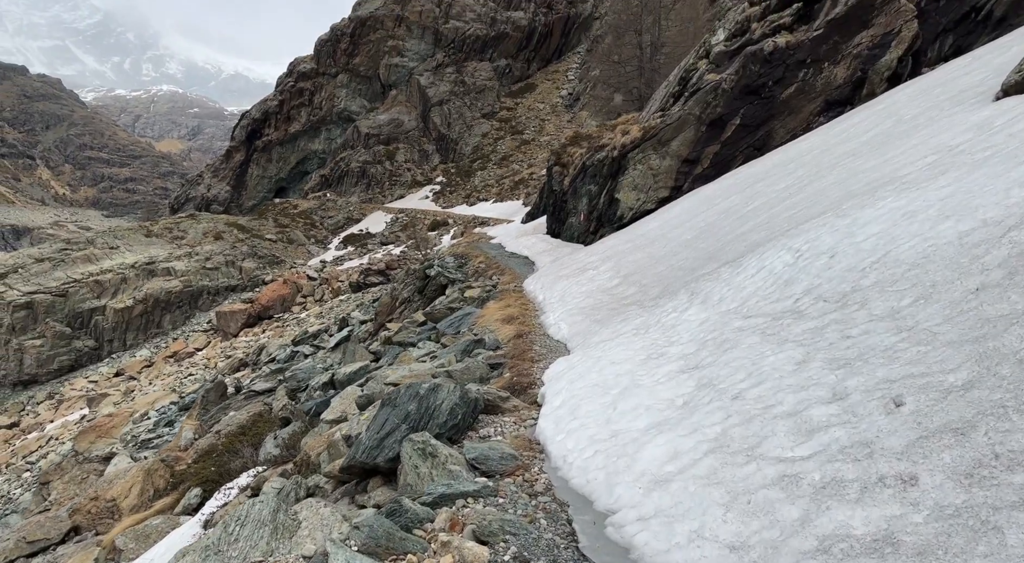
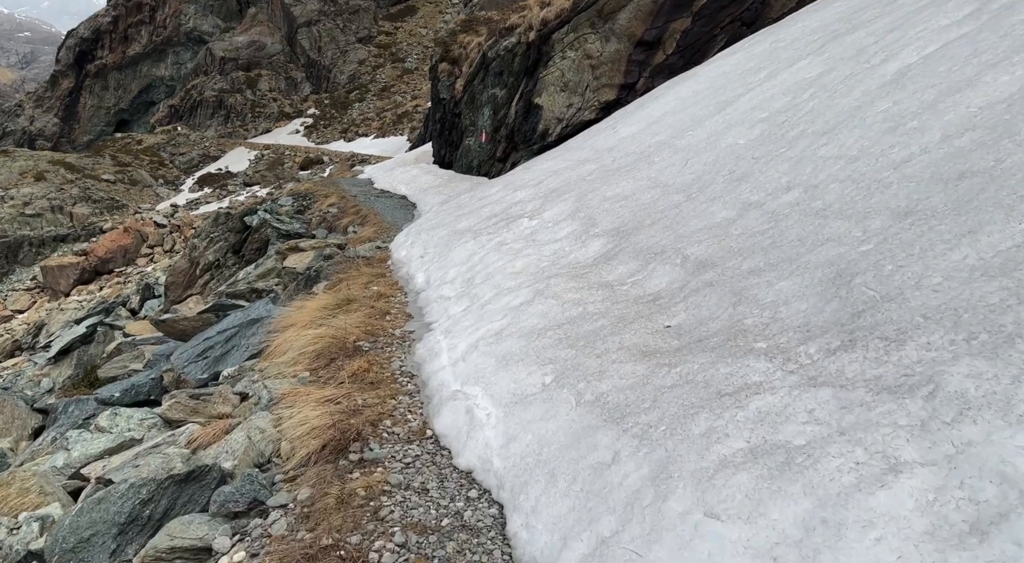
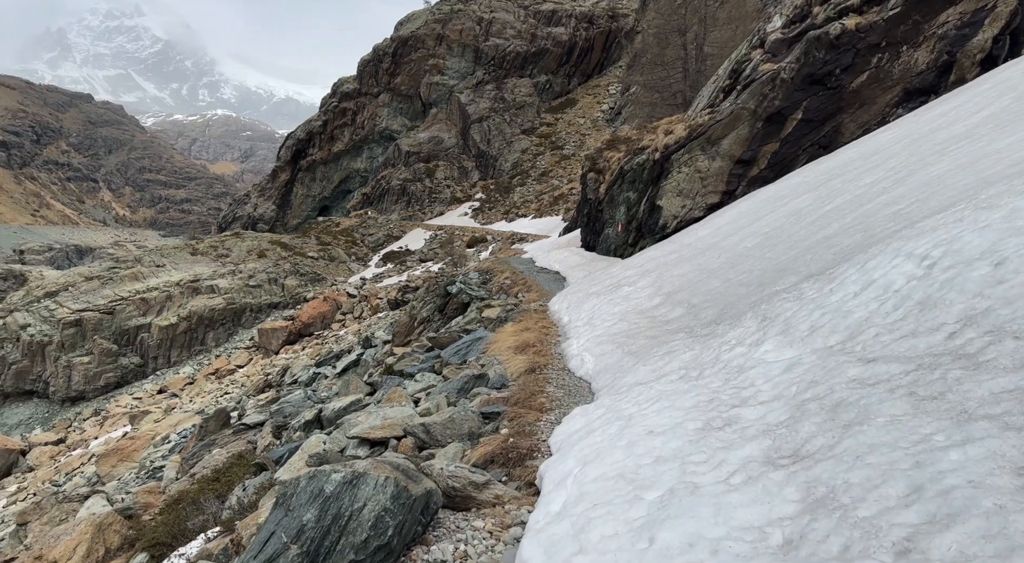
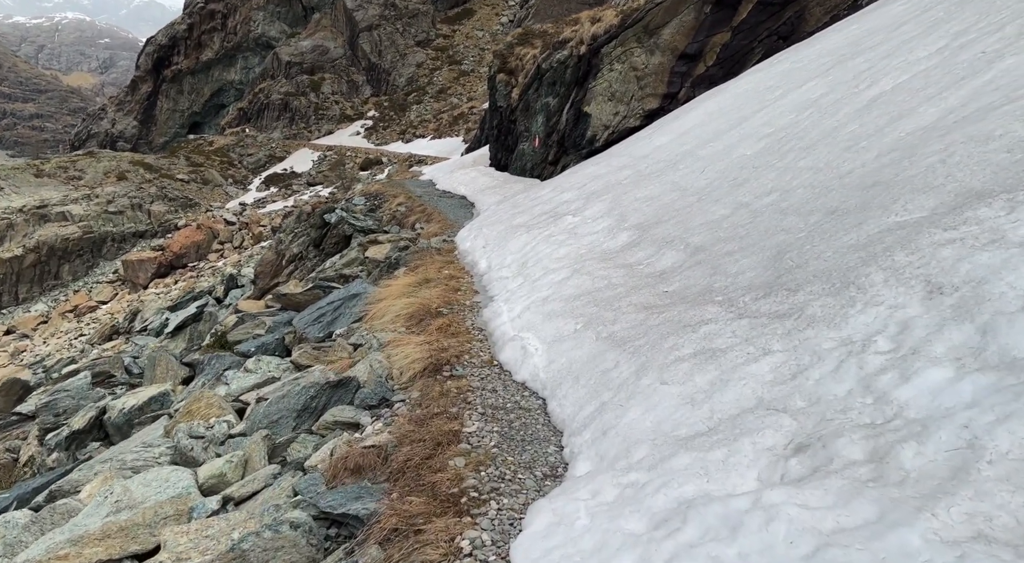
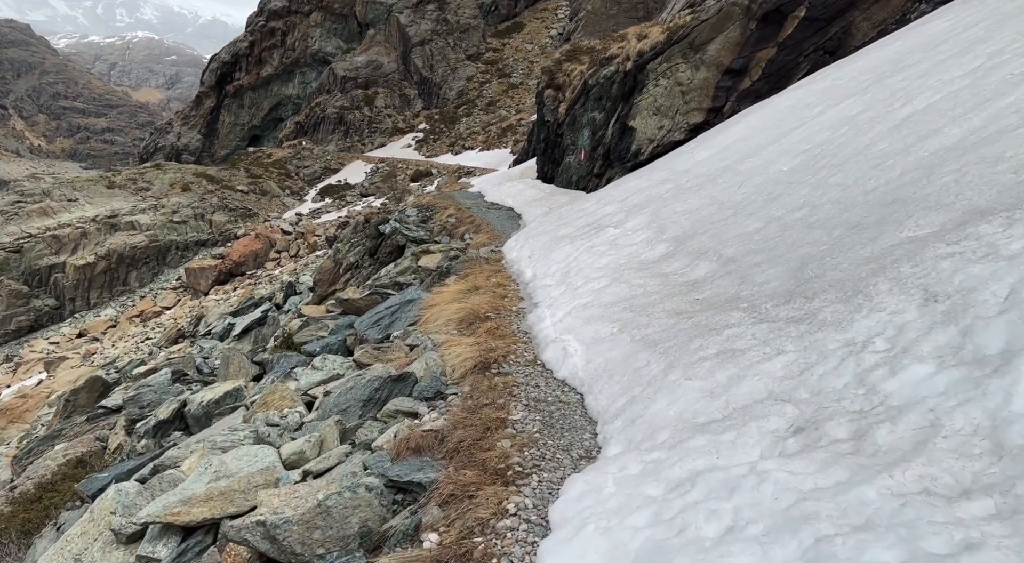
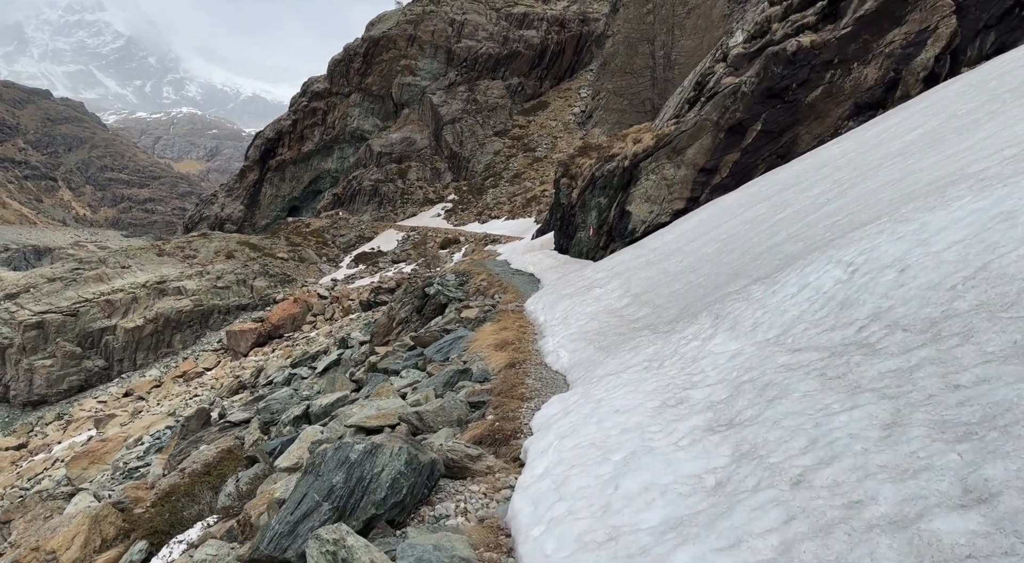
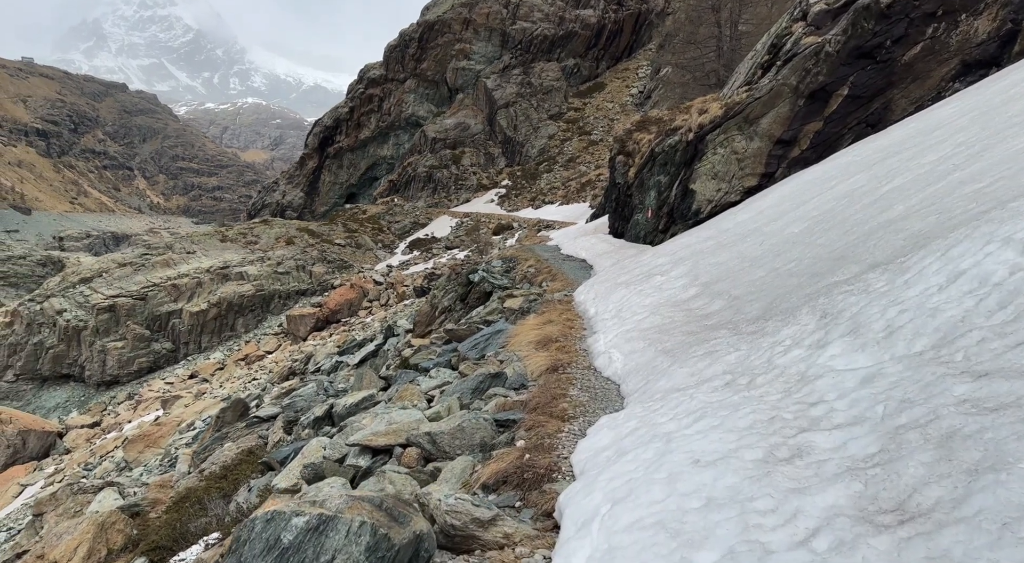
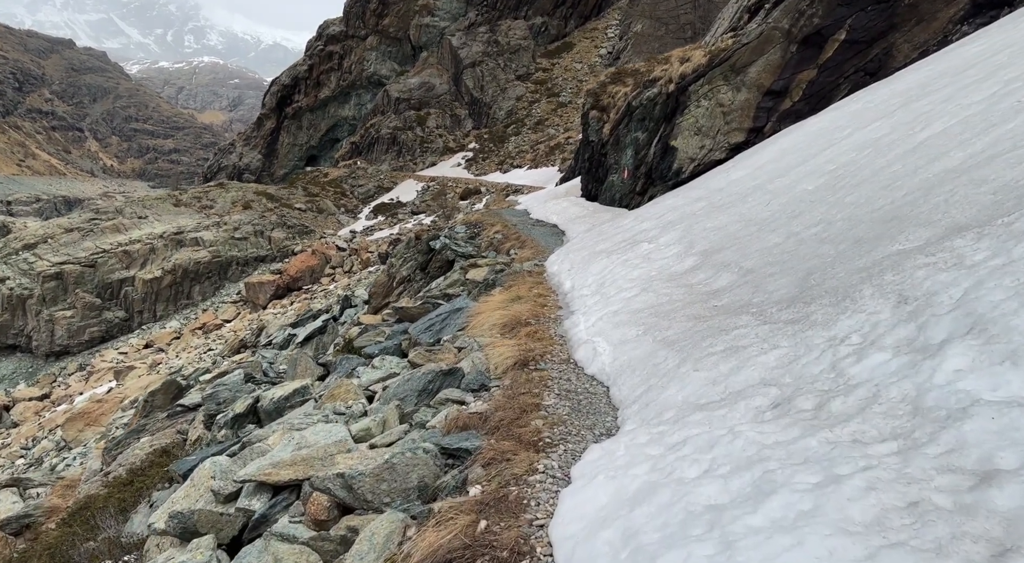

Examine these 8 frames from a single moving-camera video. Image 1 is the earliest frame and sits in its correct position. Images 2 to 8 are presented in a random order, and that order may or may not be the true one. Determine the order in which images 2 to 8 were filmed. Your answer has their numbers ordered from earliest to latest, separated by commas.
6, 3, 7, 8, 5, 4, 2
